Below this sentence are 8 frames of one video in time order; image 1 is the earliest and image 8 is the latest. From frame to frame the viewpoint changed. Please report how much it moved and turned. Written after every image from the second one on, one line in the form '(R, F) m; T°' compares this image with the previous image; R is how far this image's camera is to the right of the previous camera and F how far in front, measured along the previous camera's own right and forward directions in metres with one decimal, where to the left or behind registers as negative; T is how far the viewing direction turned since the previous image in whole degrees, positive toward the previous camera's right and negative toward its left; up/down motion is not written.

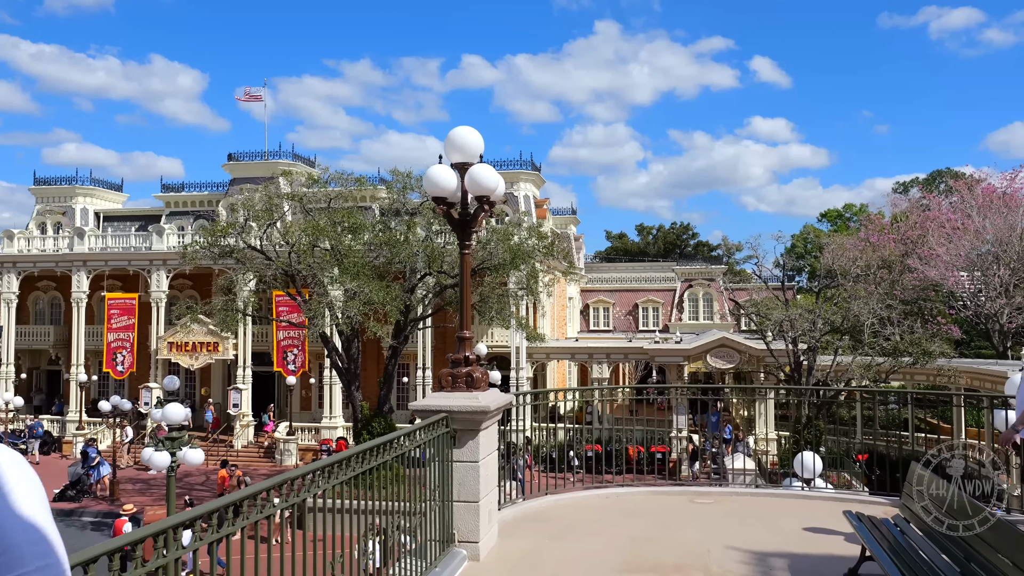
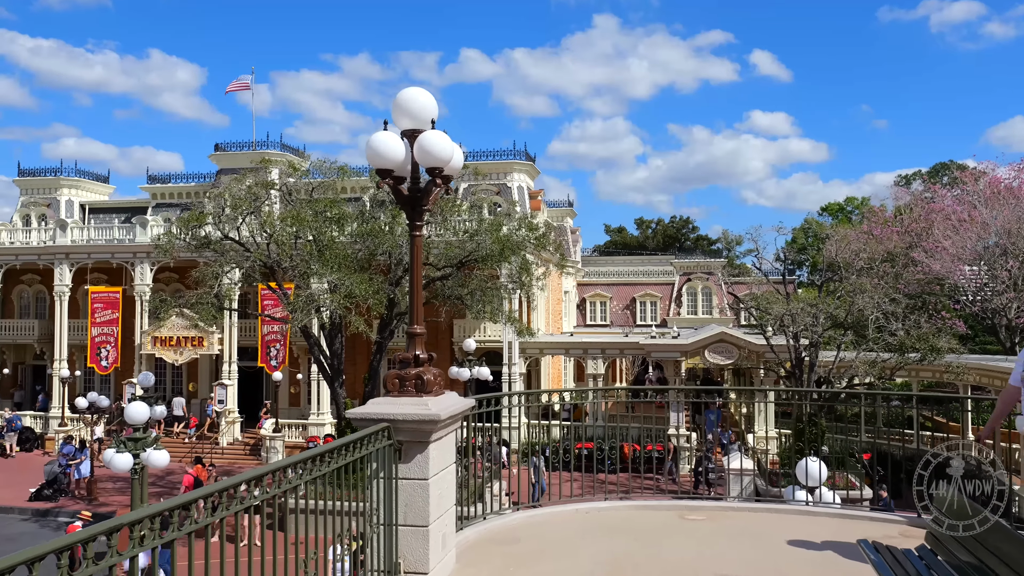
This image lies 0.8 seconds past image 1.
(+0.2, +0.6) m; 0°
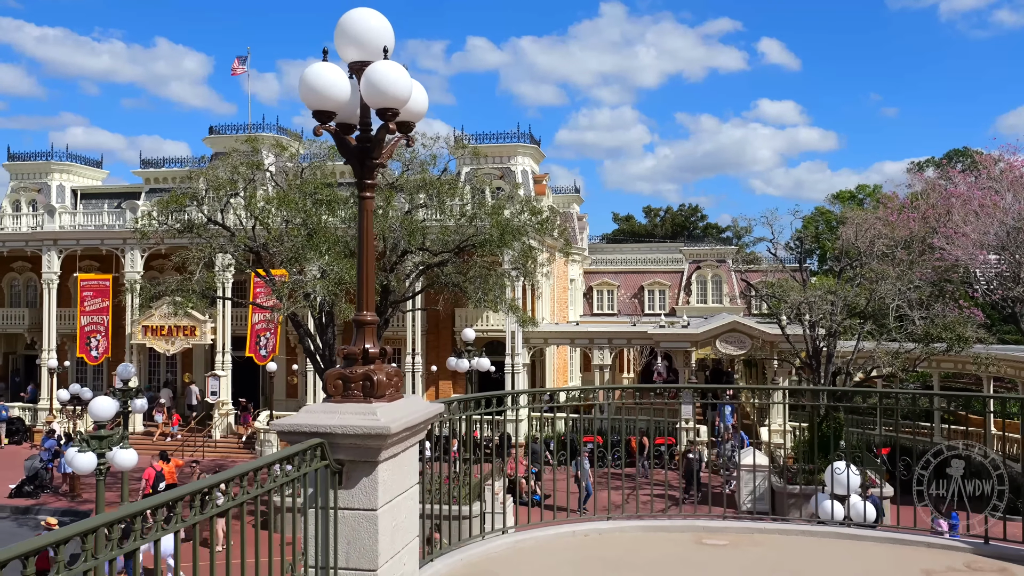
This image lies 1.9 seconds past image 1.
(+0.1, +0.8) m; 0°
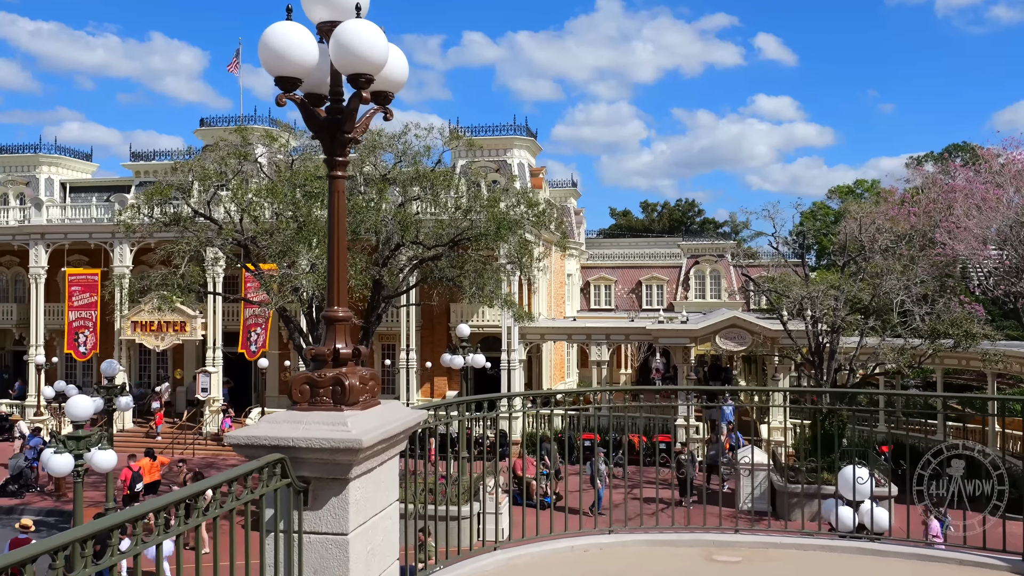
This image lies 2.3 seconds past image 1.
(0.0, +0.4) m; 0°
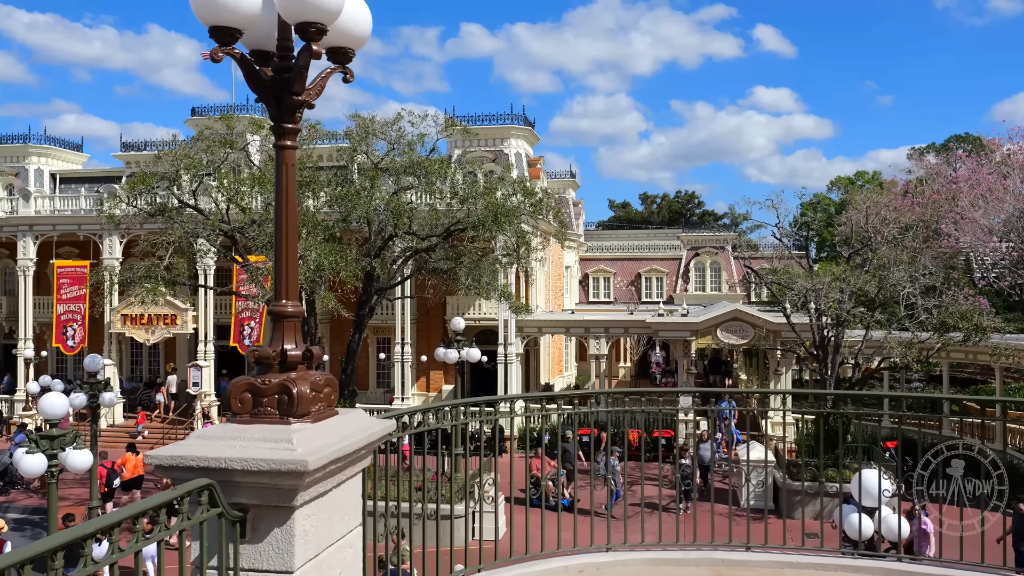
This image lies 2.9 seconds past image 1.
(0.0, +0.4) m; 0°
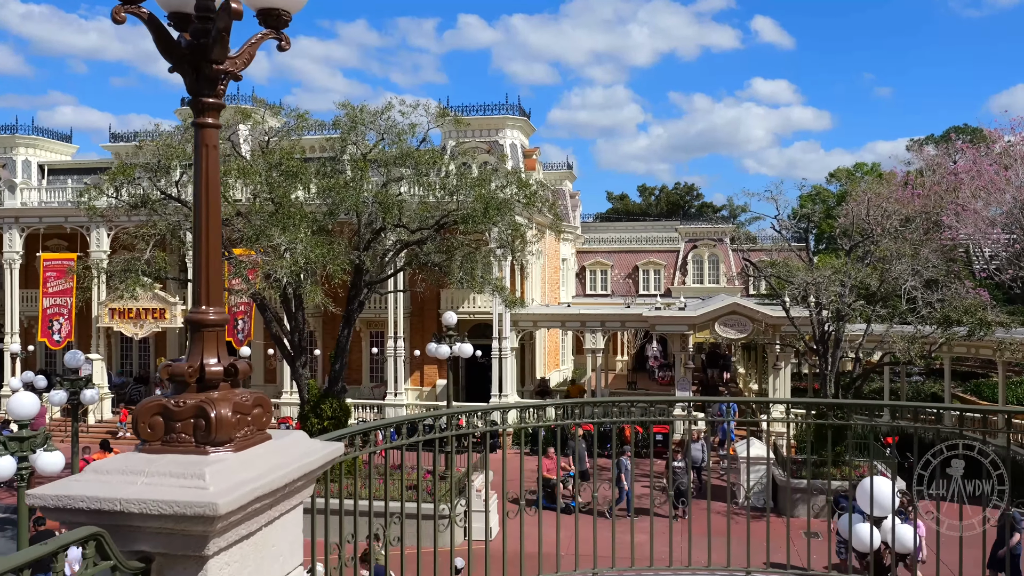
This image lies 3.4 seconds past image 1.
(+0.1, +0.3) m; 0°
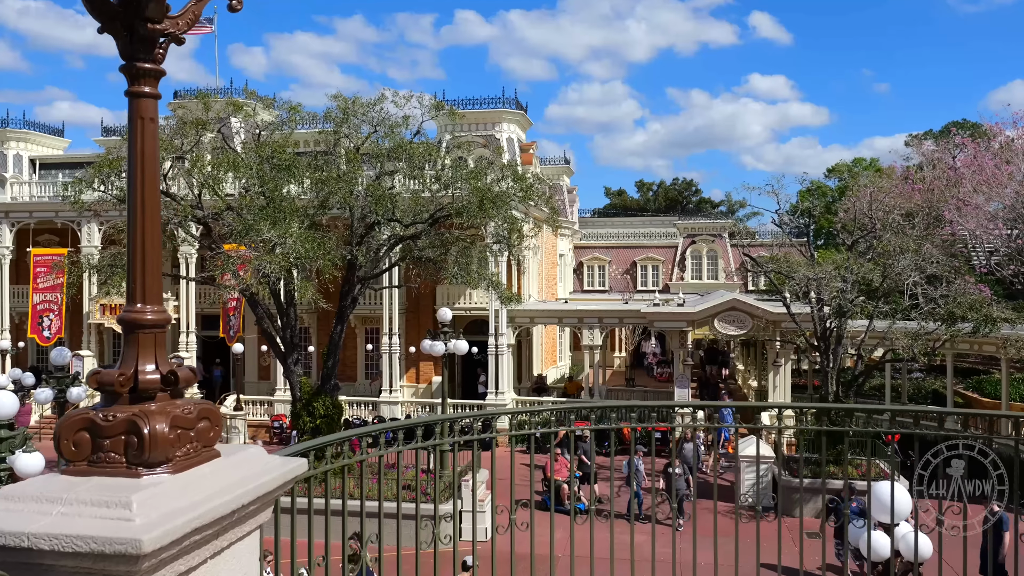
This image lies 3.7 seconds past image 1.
(0.0, +0.2) m; 0°
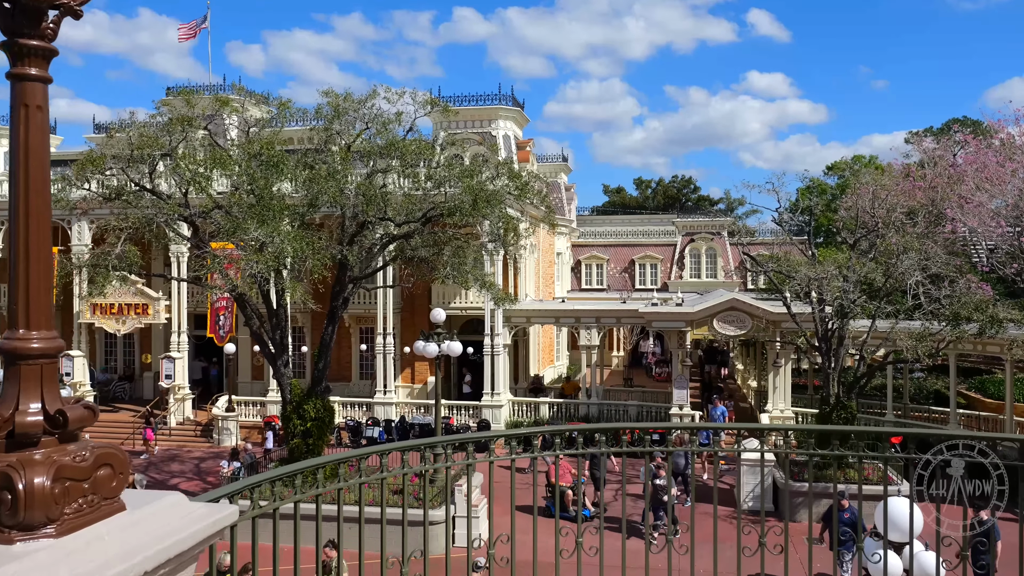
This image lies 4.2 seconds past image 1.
(+0.1, +0.3) m; 0°
